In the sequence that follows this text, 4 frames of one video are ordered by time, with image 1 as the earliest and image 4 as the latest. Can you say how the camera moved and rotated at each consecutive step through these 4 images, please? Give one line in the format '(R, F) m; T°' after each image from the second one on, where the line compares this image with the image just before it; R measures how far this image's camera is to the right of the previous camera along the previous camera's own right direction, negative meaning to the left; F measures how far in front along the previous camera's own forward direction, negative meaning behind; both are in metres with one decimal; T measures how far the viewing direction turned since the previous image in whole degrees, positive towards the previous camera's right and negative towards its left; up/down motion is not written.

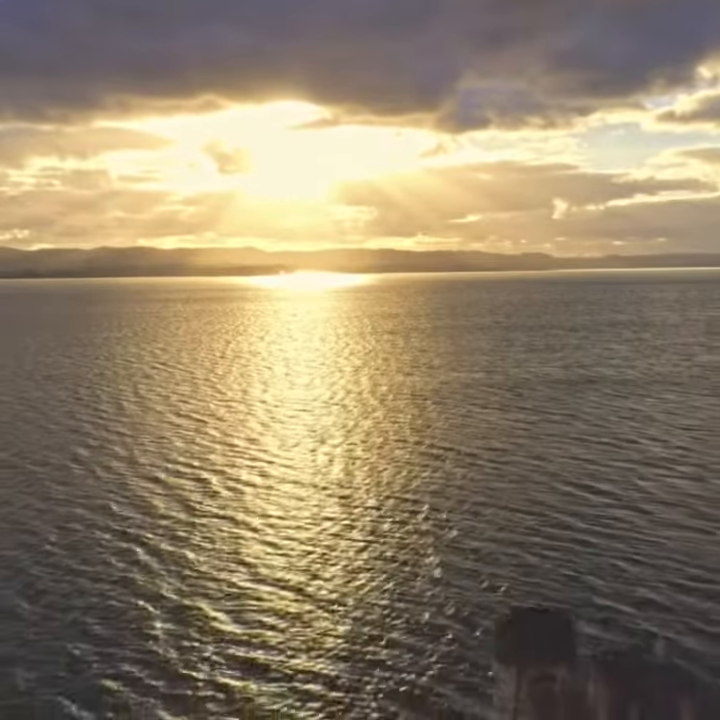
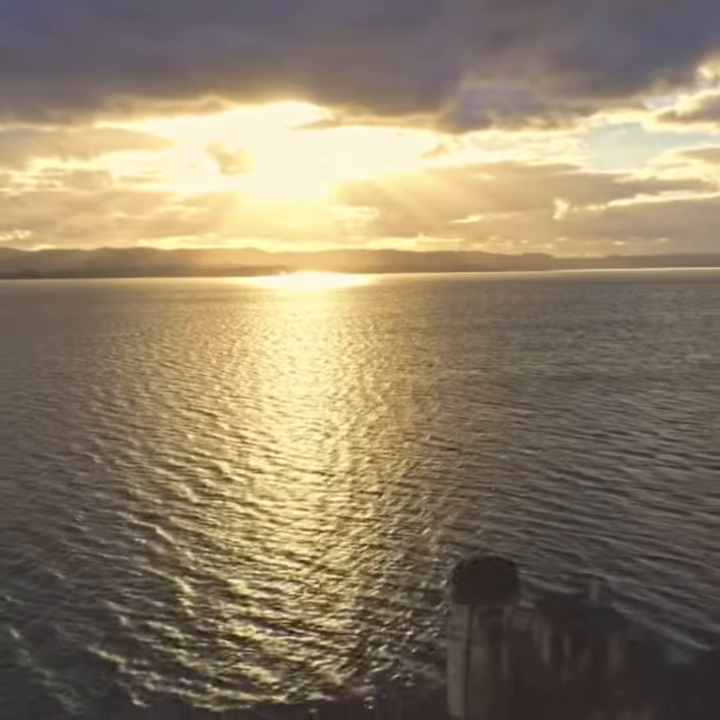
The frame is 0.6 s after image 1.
(+0.1, -3.6) m; 0°
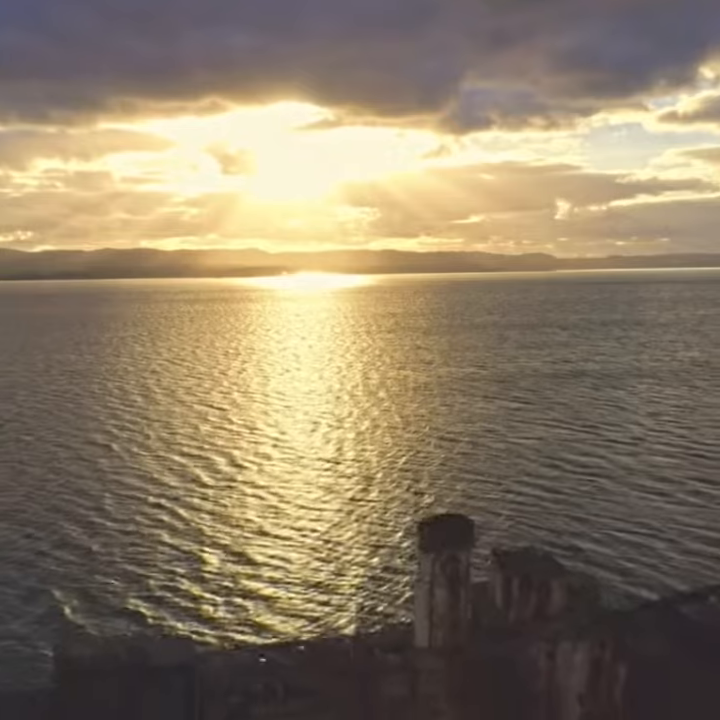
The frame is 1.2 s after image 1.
(+0.5, -3.2) m; 0°
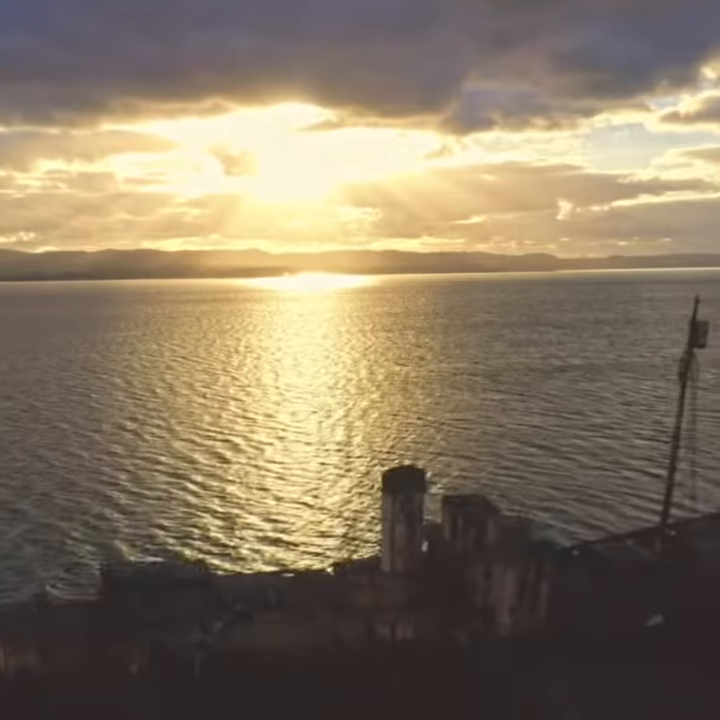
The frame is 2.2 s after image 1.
(+0.3, -6.3) m; 0°
